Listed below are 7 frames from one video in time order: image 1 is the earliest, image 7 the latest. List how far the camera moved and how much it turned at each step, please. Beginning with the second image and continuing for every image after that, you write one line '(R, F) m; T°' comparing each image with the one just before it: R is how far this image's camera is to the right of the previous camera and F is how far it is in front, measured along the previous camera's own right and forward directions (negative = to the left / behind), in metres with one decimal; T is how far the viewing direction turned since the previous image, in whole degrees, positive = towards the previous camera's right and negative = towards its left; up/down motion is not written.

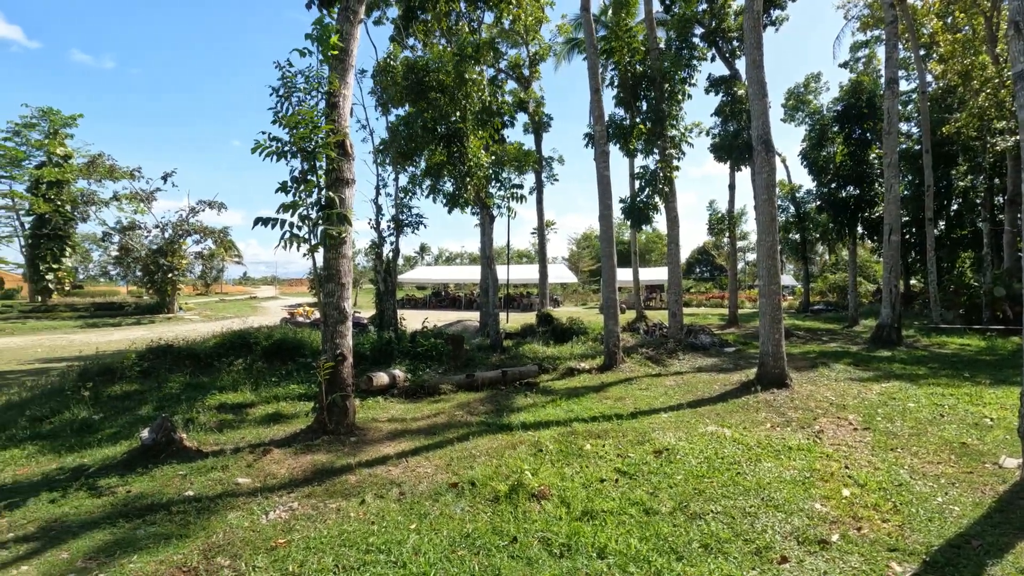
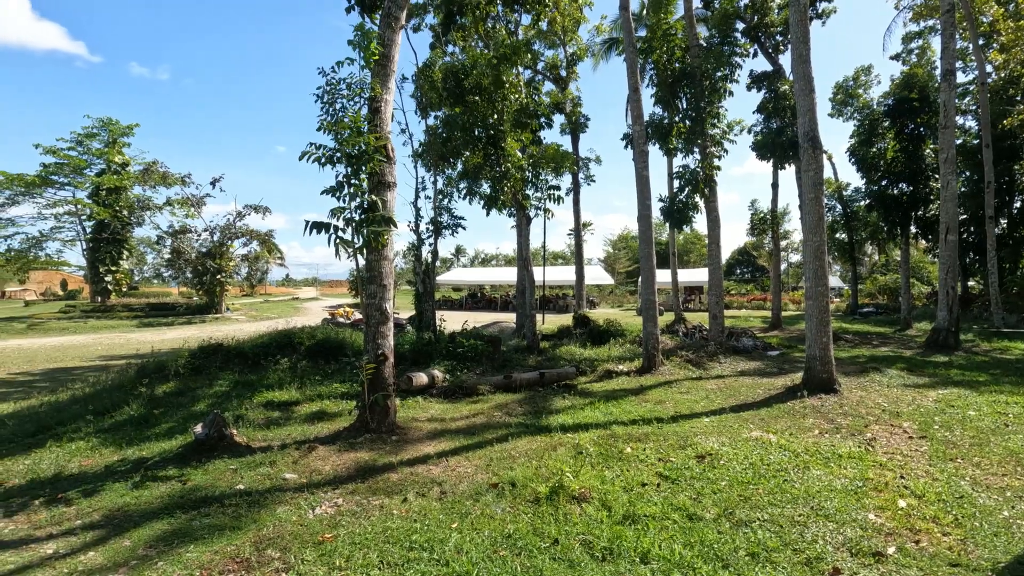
(0.0, 0.0) m; -4°
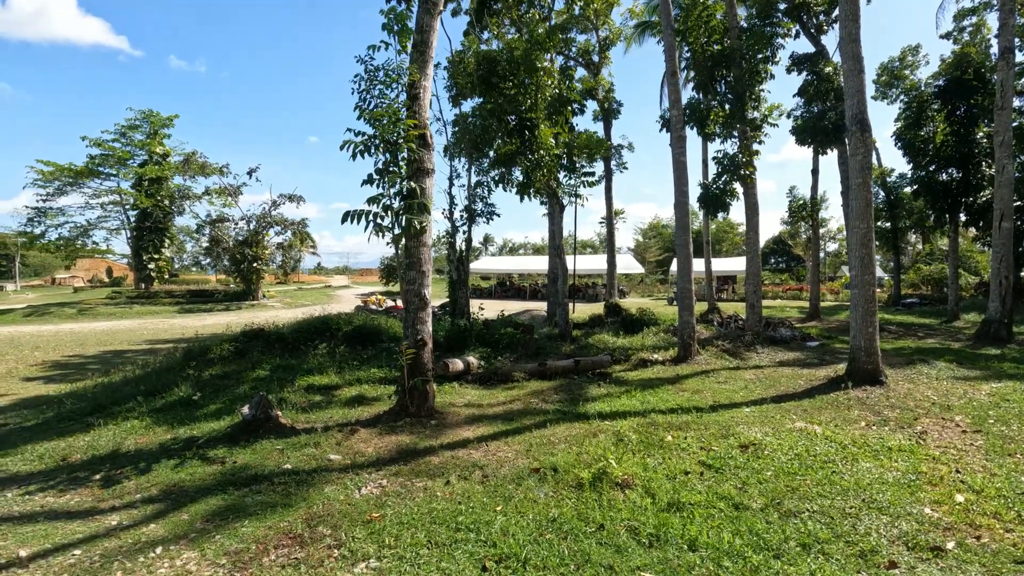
(-0.1, 0.0) m; -3°
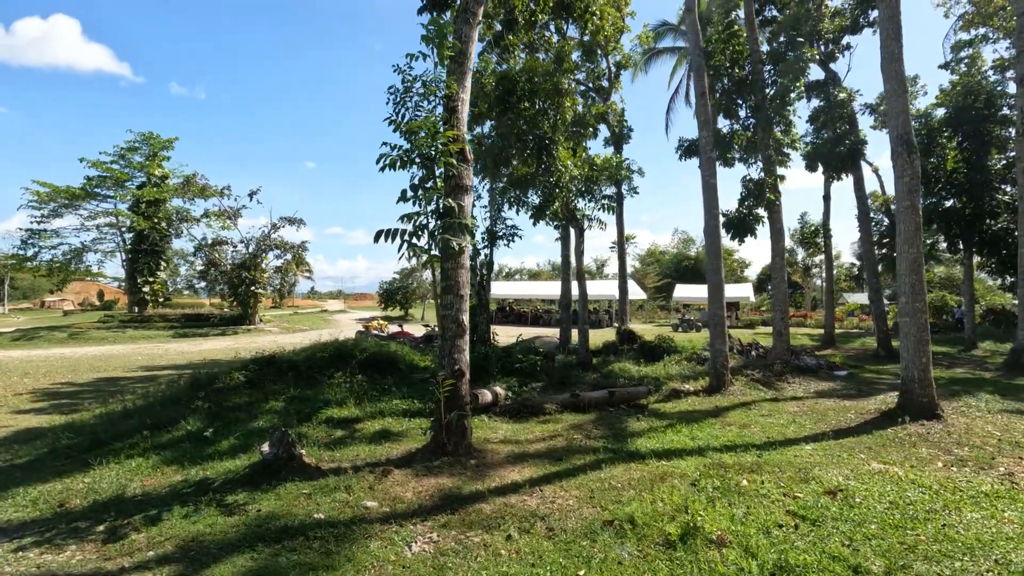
(-0.6, +0.5) m; +1°
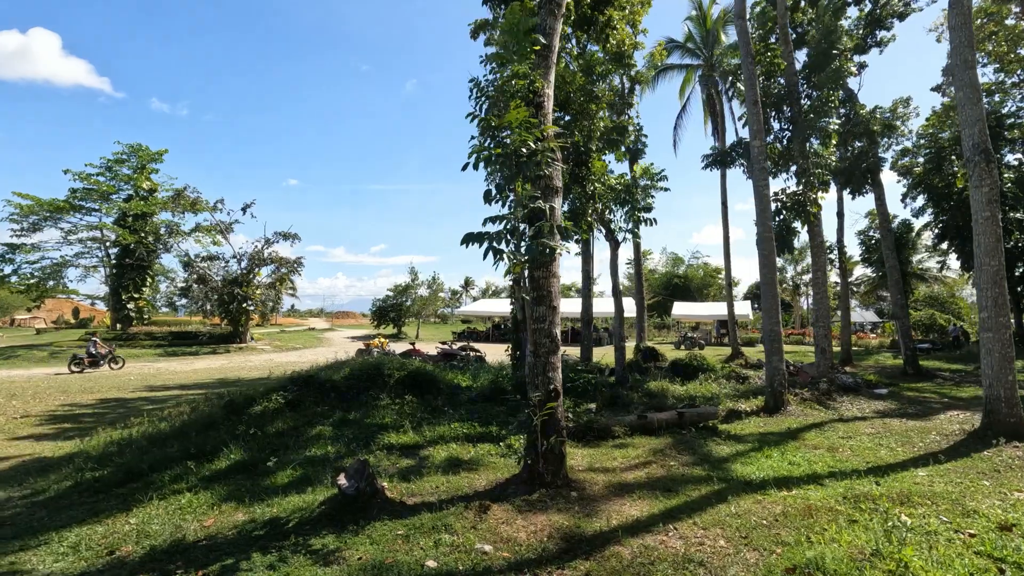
(-1.3, +0.6) m; +2°
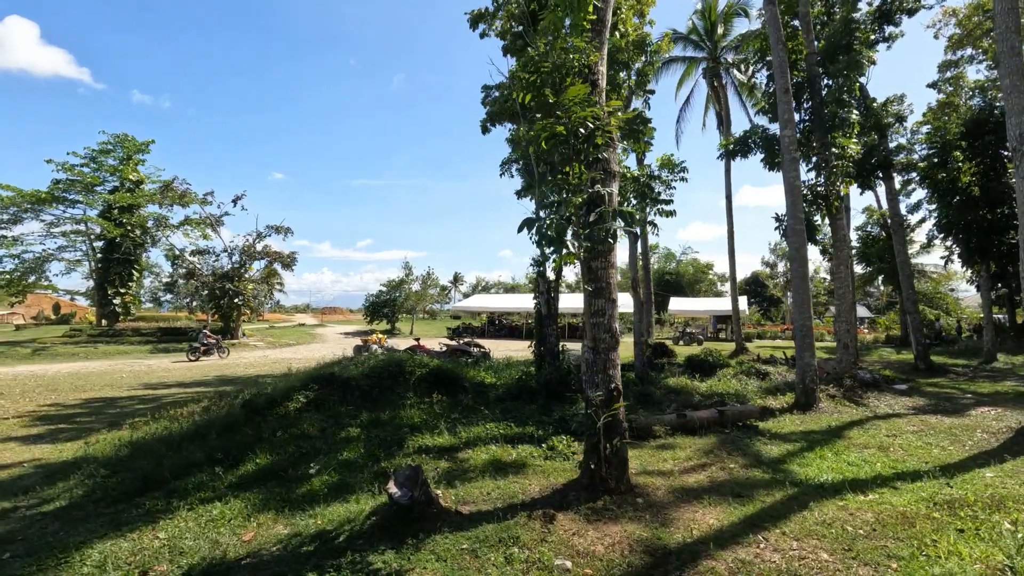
(-0.7, +0.4) m; +1°
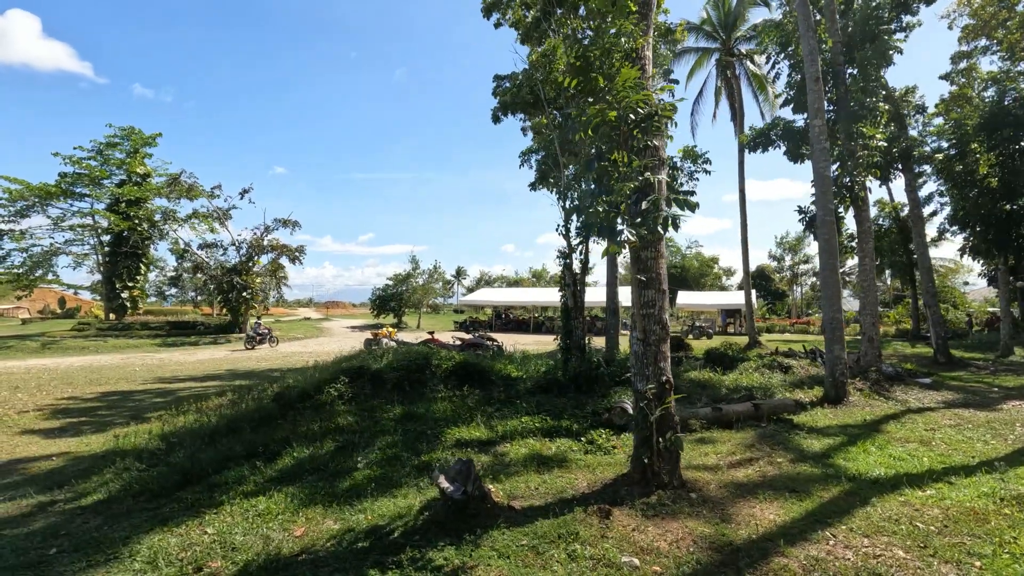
(-0.5, +0.1) m; 0°
